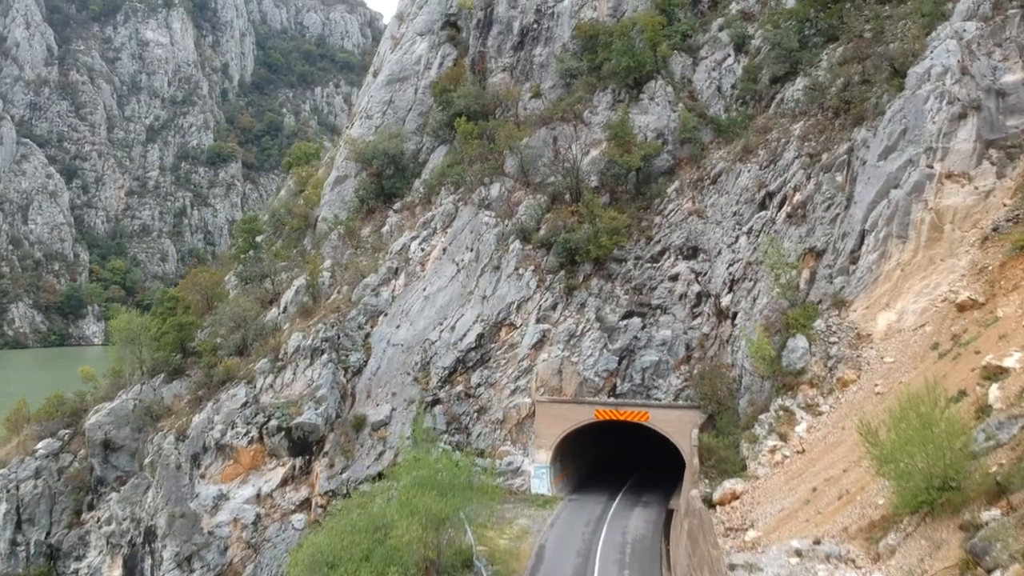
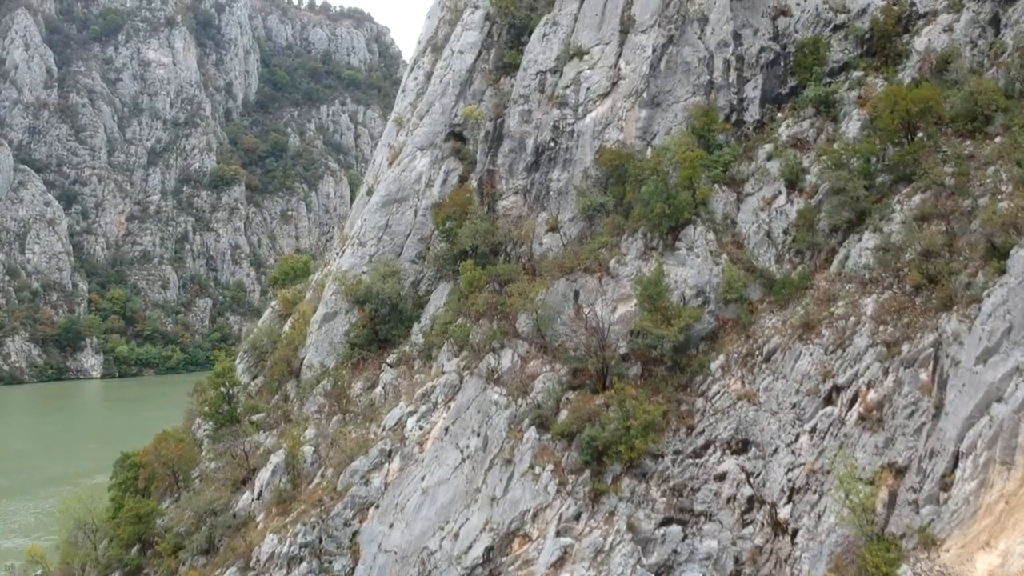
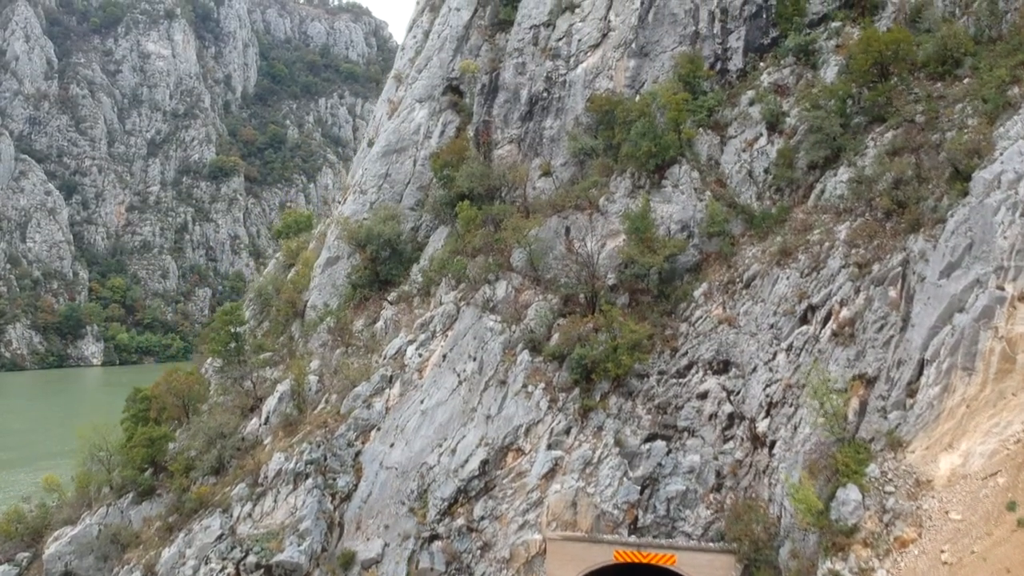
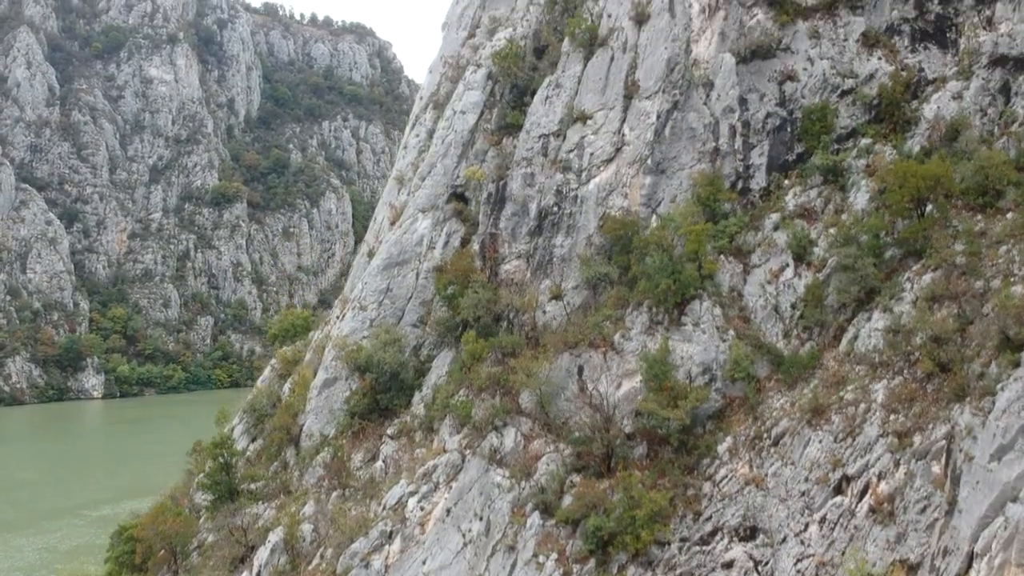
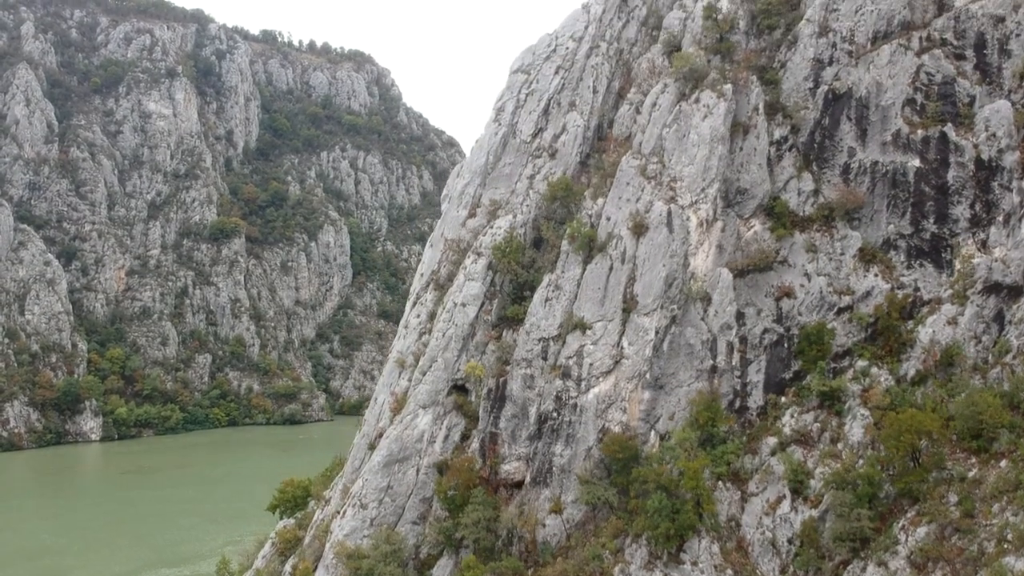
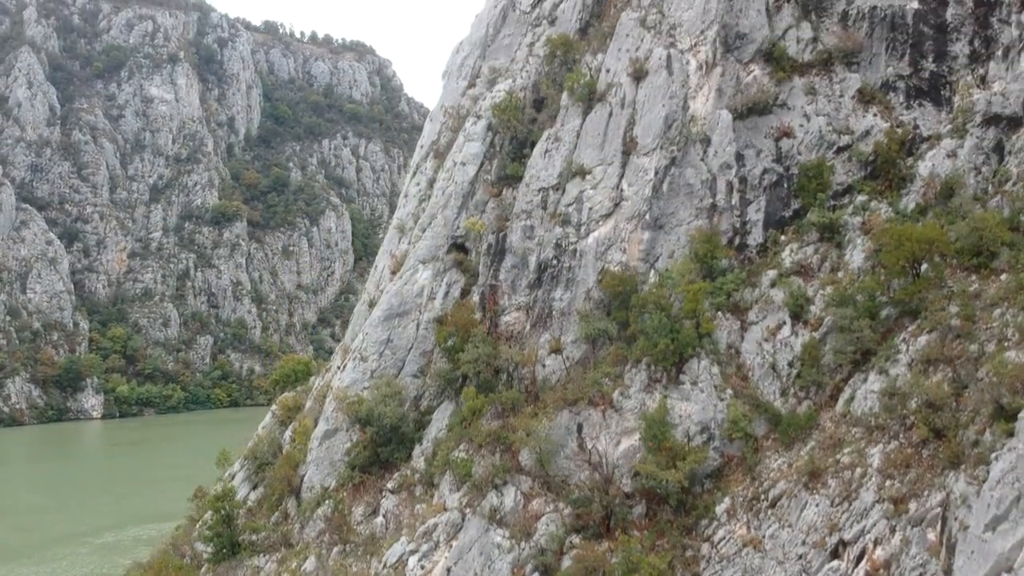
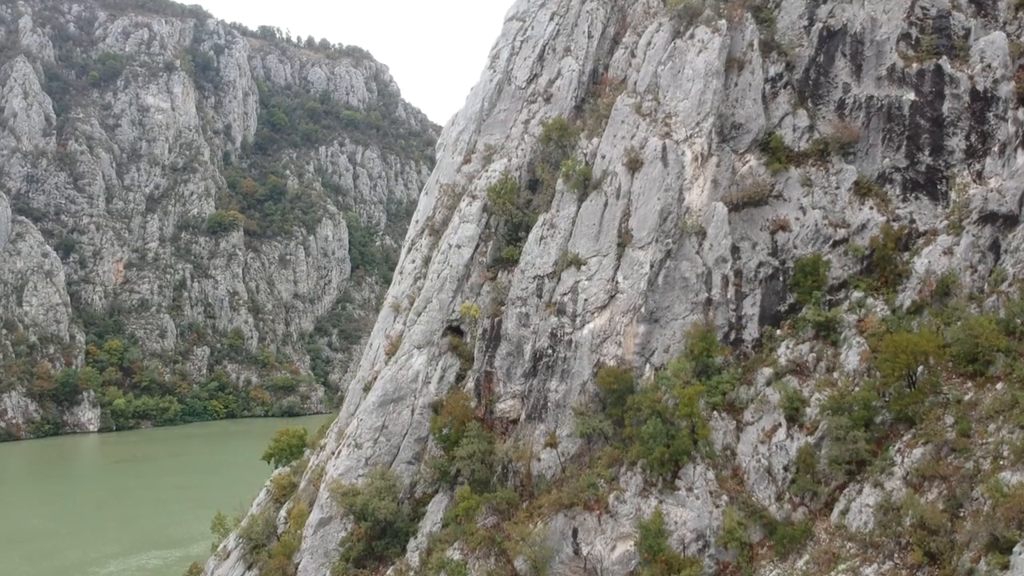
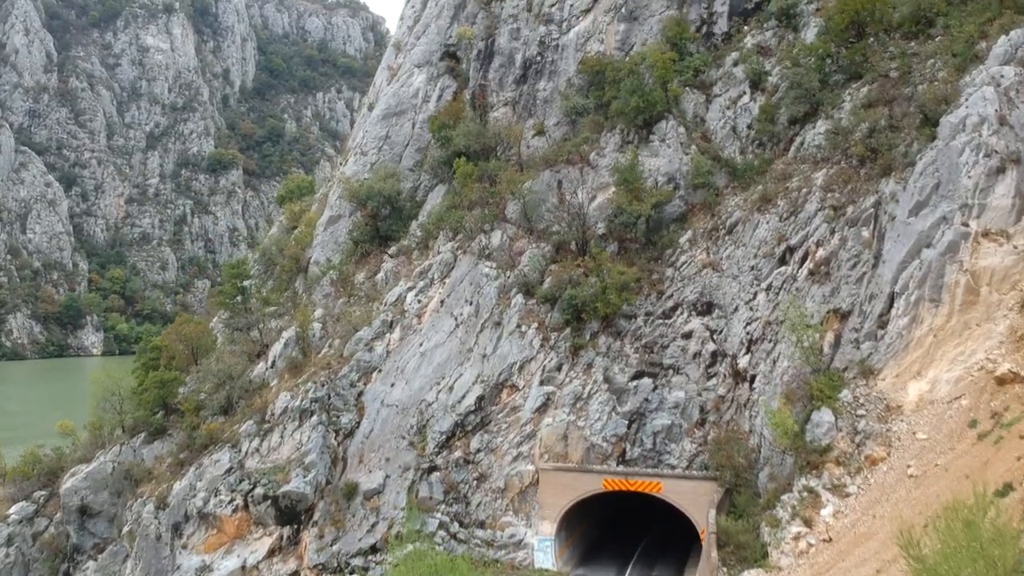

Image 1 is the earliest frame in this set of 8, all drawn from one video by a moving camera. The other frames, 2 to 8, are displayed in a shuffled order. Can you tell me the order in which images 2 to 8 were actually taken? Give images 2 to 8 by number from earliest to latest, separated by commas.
8, 3, 2, 4, 6, 7, 5
